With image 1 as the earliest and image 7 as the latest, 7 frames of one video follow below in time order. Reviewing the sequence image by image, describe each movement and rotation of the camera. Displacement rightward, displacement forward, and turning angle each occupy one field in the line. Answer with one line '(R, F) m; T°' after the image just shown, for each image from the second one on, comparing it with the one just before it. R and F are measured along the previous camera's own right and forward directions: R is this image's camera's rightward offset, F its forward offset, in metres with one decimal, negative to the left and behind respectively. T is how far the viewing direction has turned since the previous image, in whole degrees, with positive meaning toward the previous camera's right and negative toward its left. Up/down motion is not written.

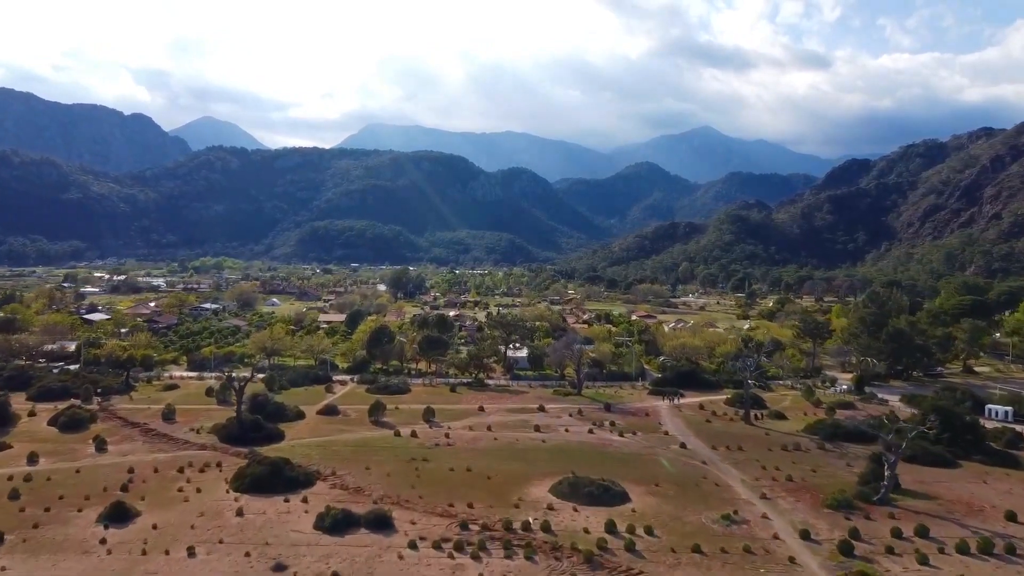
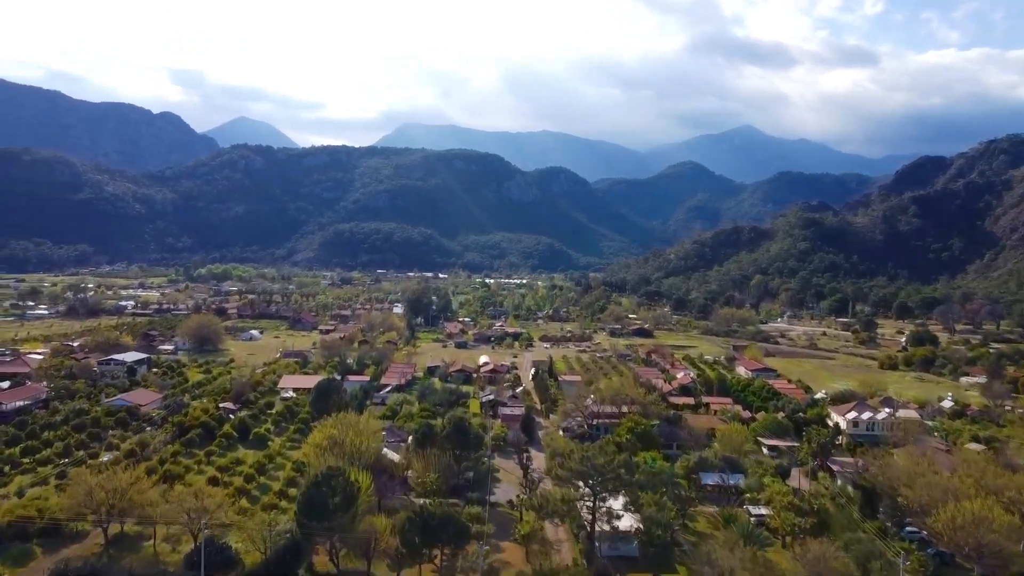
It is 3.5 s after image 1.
(-1.3, +20.4) m; -2°
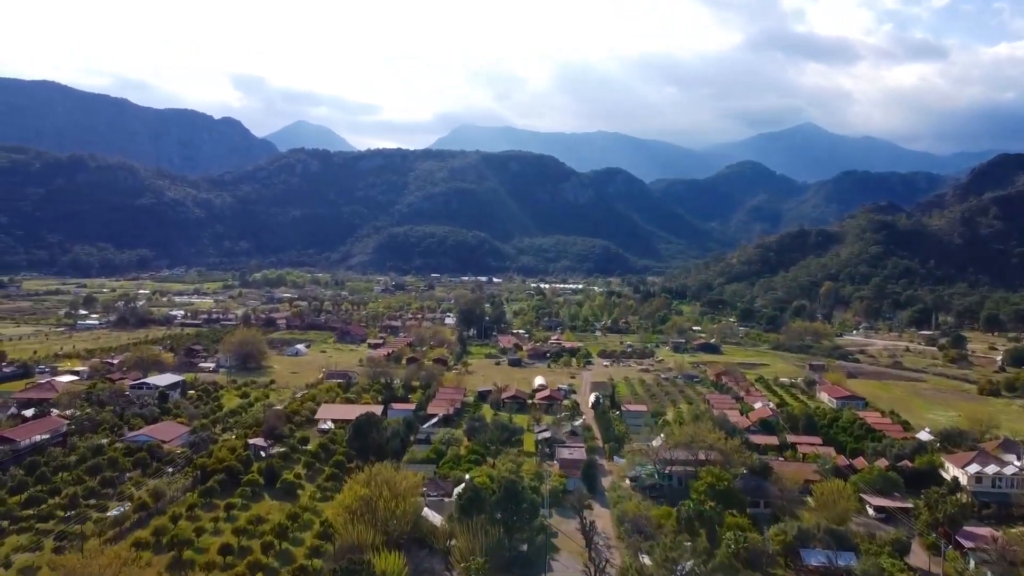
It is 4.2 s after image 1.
(-0.2, +3.7) m; -4°
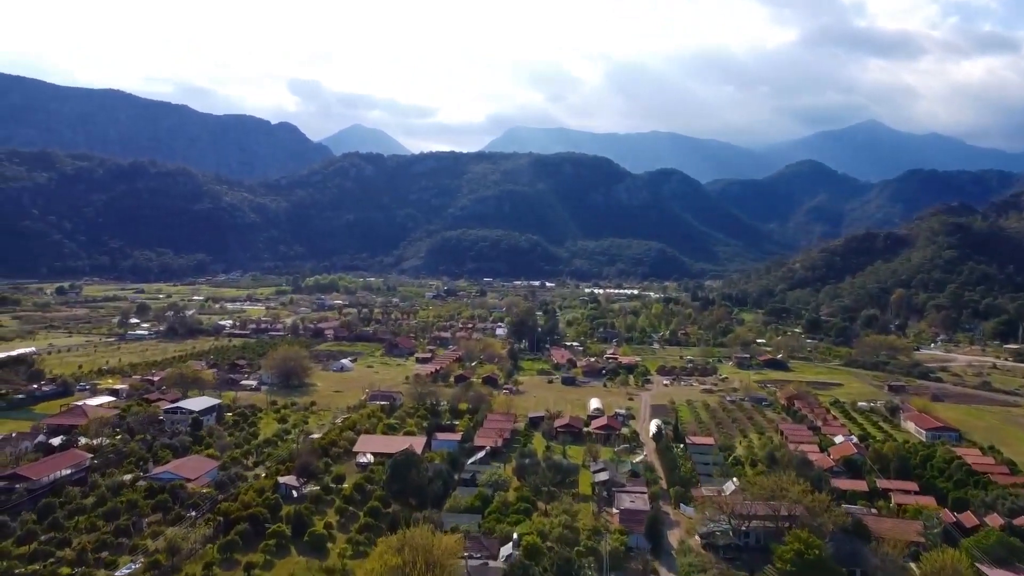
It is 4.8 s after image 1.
(0.0, +3.0) m; -4°
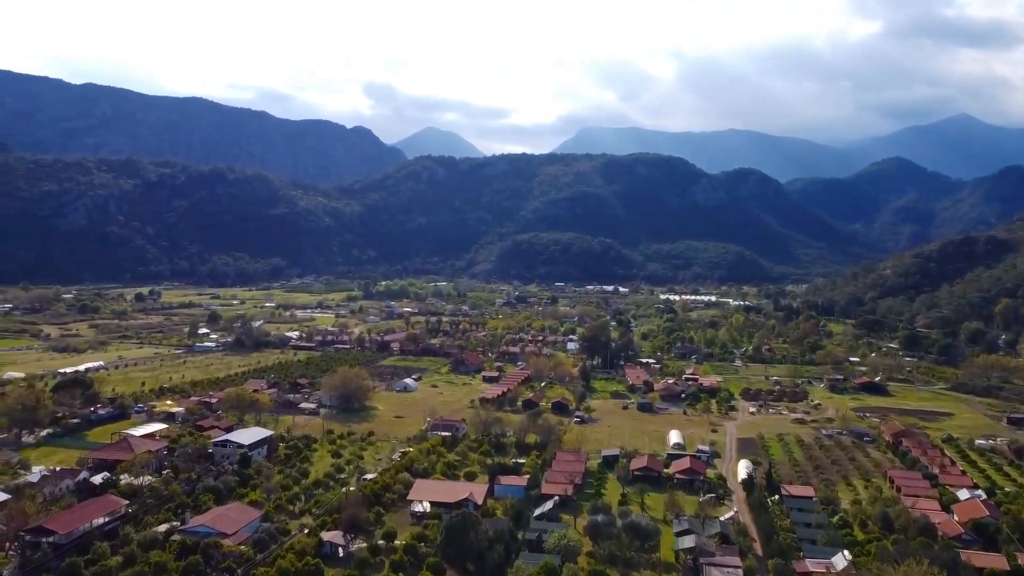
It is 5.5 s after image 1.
(0.0, +3.4) m; -5°
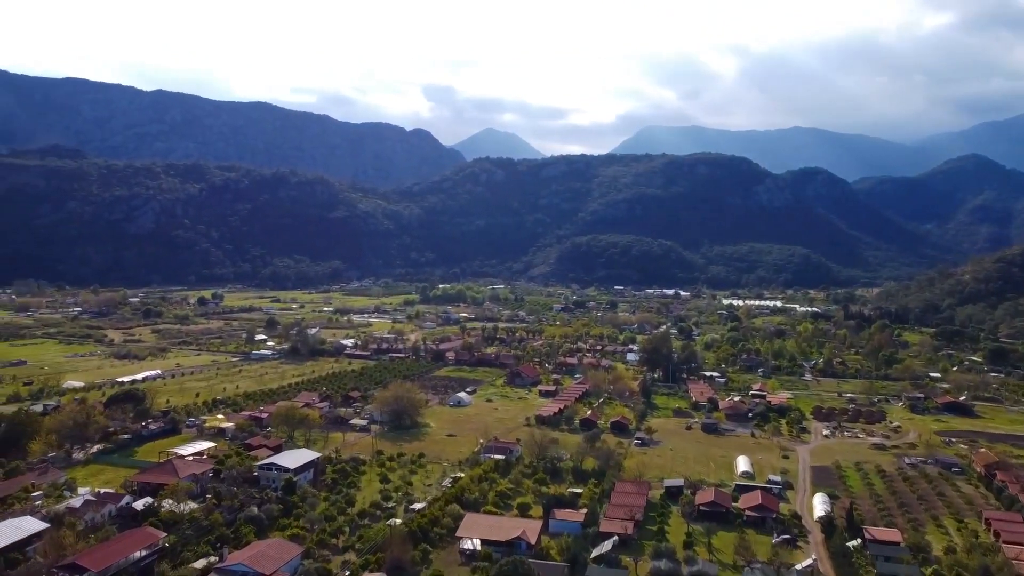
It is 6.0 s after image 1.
(+0.1, +2.0) m; -4°
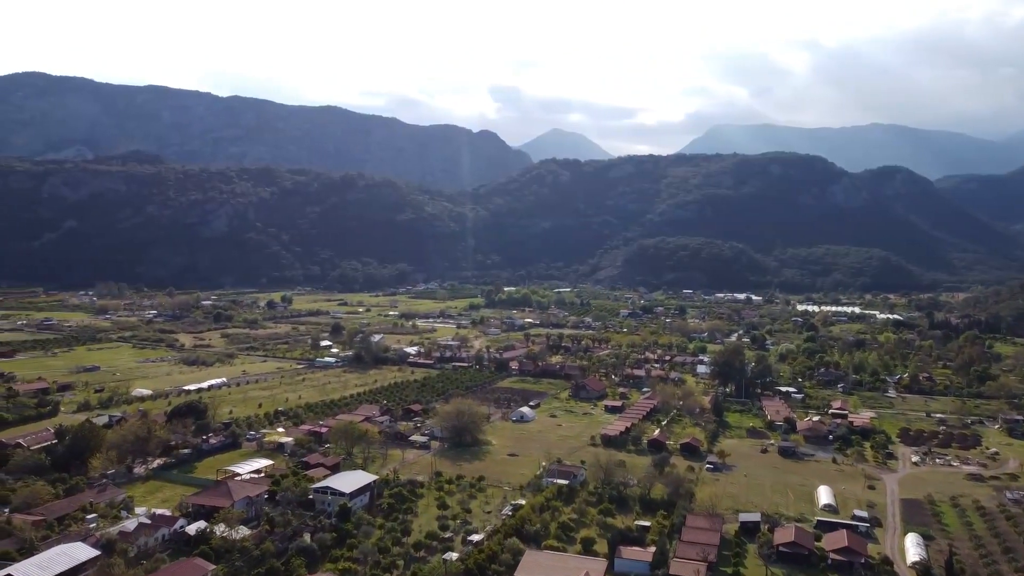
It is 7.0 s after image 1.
(+0.1, +1.7) m; -5°
